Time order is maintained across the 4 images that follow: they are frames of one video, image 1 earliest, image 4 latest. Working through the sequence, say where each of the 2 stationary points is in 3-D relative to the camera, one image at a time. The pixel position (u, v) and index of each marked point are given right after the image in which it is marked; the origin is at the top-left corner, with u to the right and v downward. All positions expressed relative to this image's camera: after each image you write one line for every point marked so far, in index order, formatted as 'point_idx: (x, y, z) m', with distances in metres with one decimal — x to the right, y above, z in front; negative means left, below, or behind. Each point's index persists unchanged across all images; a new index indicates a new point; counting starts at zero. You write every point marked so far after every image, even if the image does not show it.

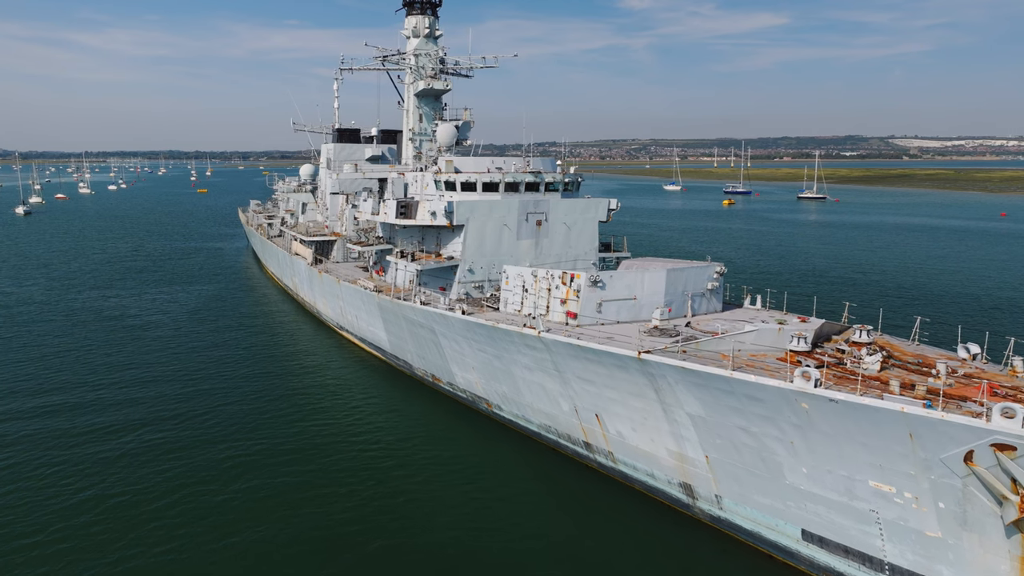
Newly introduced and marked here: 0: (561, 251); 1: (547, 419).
0: (+1.4, +1.1, +18.0) m
1: (+0.7, -2.9, +14.1) m
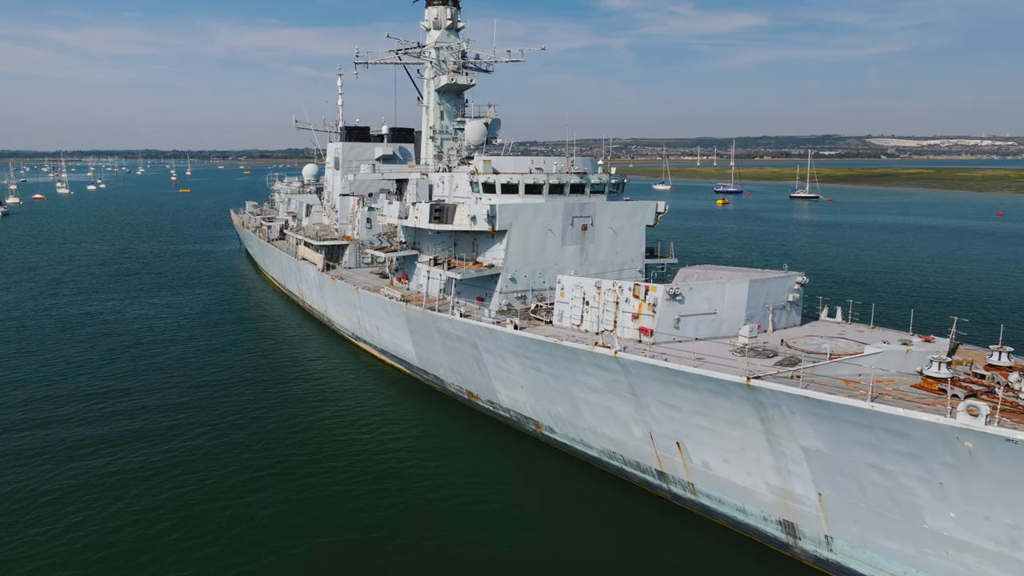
0: (+2.5, +0.8, +16.8) m
1: (+2.0, -3.1, +12.8) m
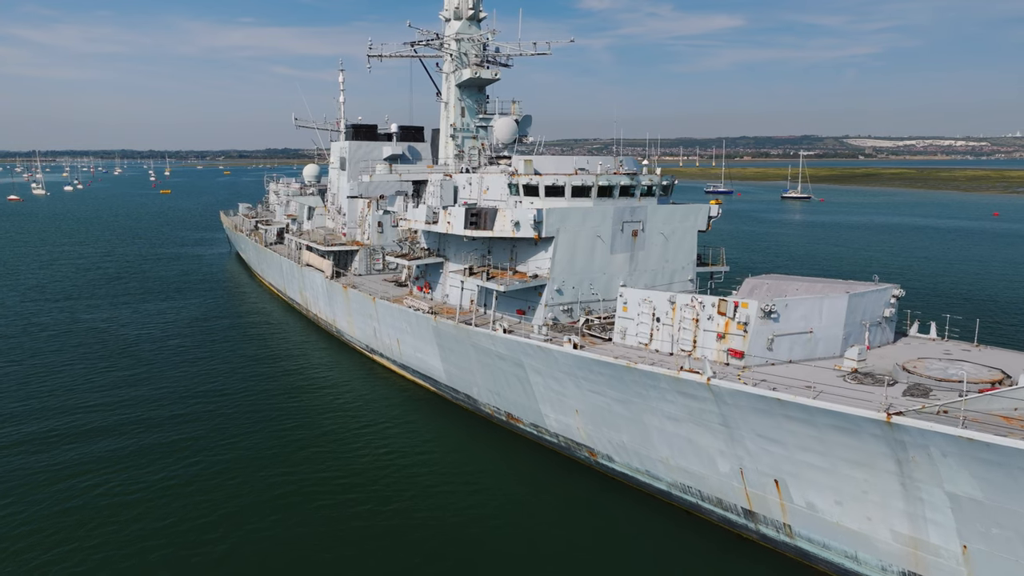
0: (+3.5, +0.6, +15.4) m
1: (+3.1, -3.4, +11.4) m
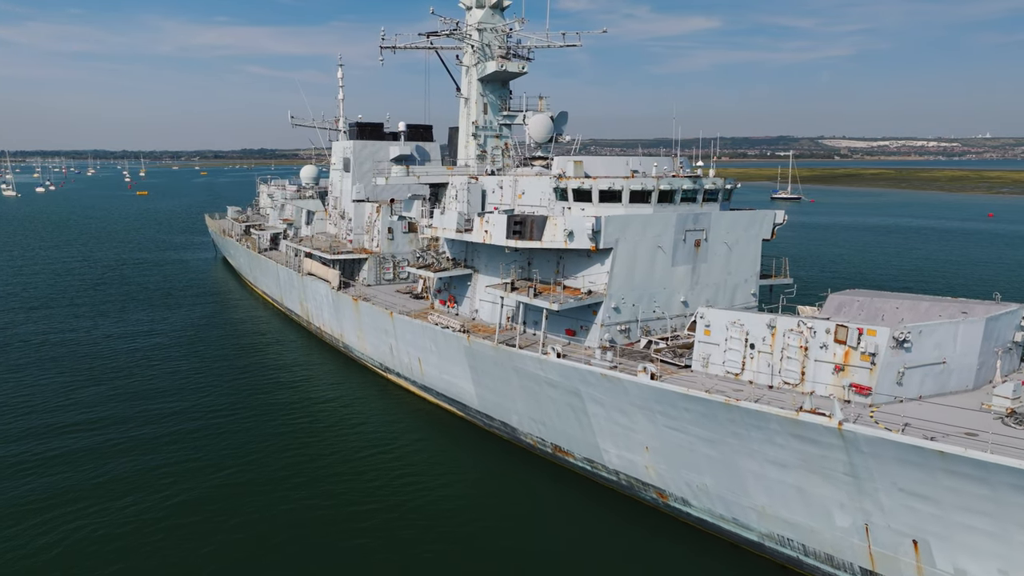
0: (+4.5, +0.2, +13.9) m
1: (+4.3, -3.7, +9.8) m
